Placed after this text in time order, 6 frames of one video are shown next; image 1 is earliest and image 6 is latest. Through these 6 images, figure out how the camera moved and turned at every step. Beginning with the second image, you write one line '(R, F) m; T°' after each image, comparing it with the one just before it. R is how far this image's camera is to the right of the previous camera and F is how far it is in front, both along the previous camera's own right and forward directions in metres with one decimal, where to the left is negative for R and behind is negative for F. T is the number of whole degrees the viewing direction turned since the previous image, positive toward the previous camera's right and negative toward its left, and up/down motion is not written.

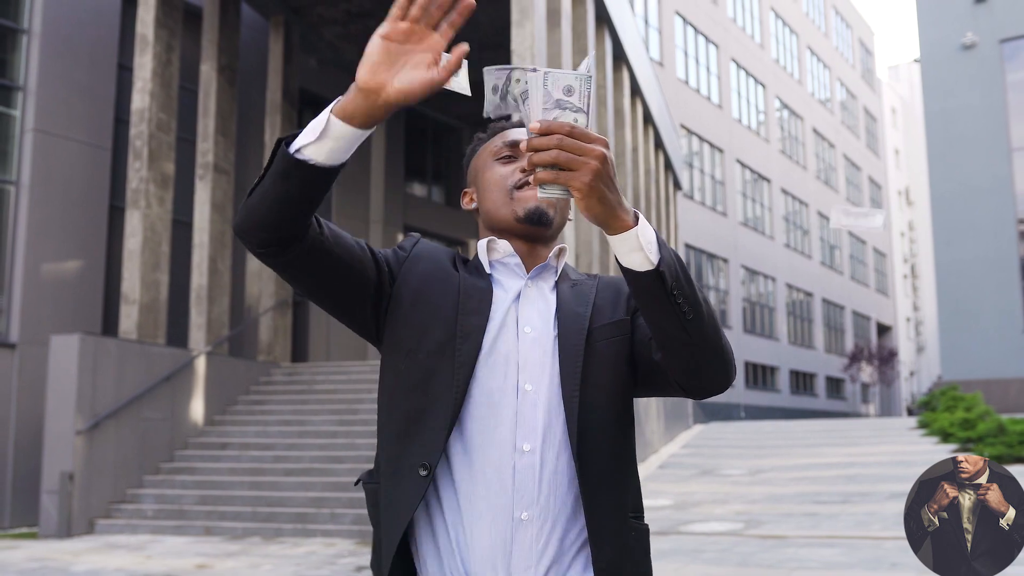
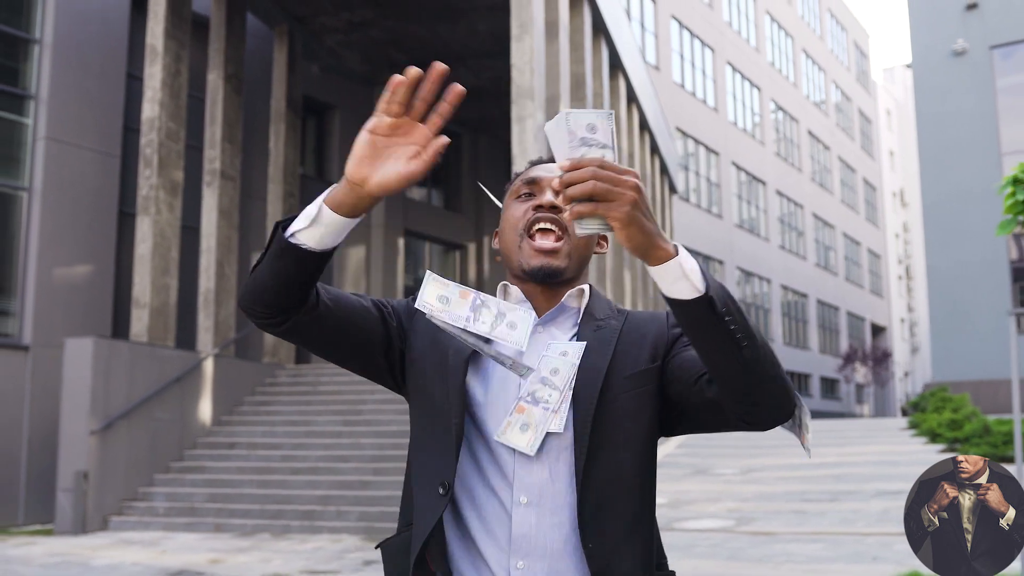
(0.0, -0.4) m; 0°
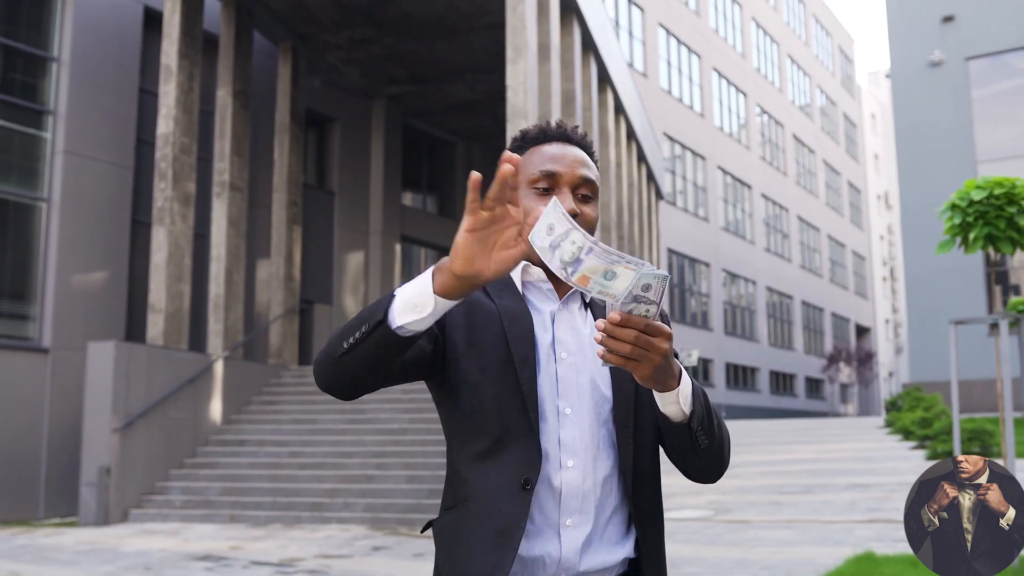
(-0.1, -0.8) m; +1°
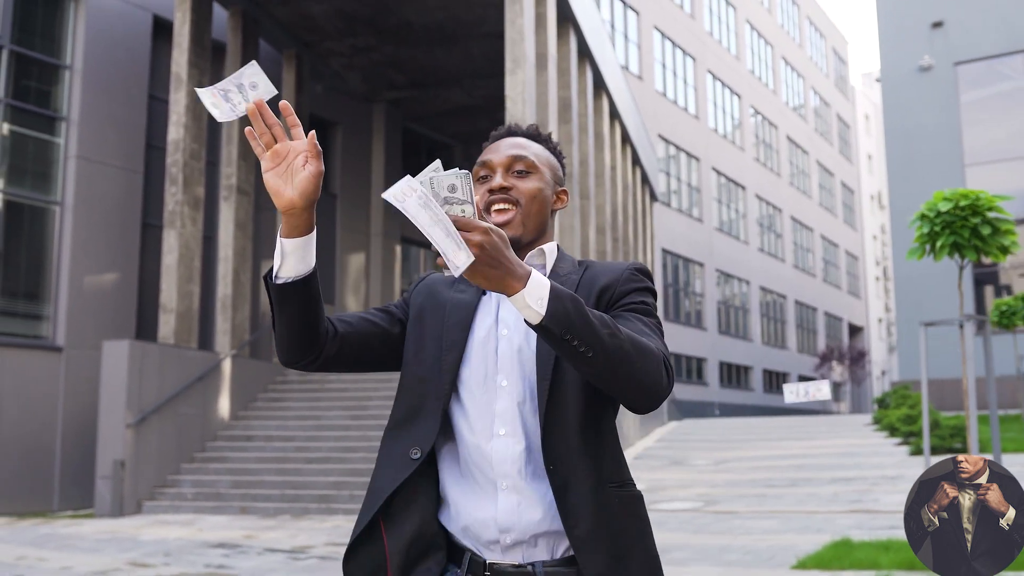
(0.0, -0.5) m; 0°
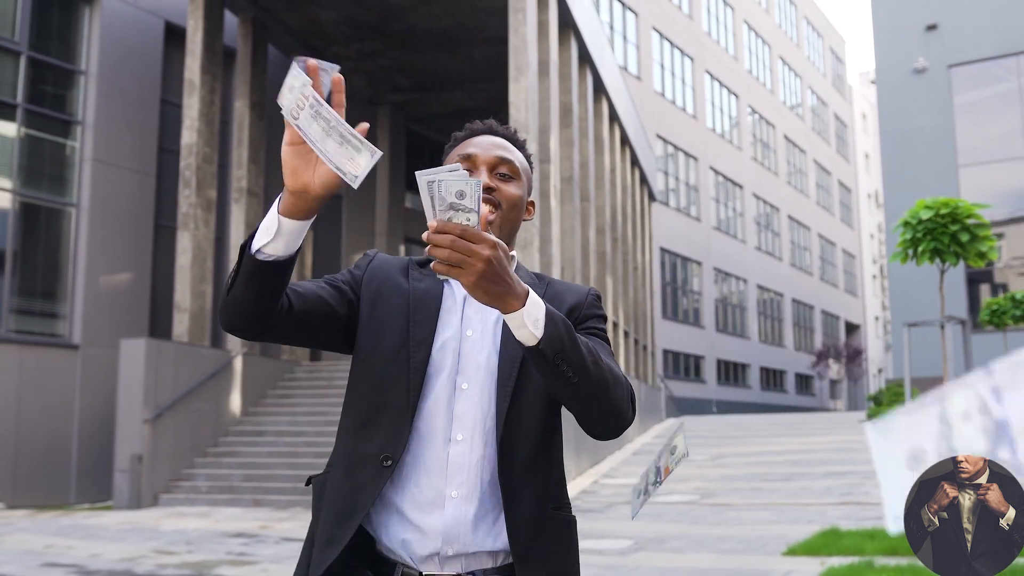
(-0.1, -0.5) m; 0°
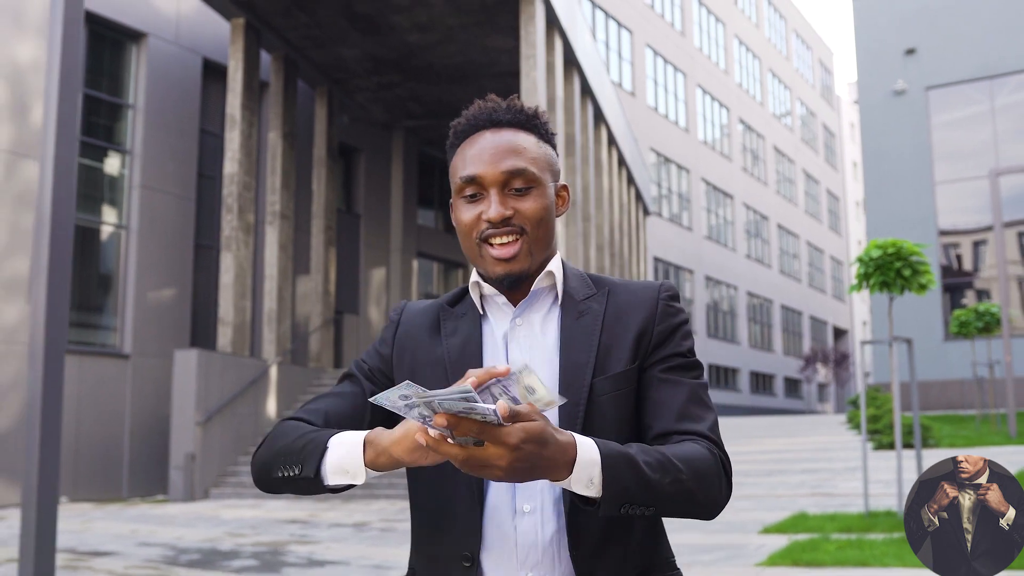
(-0.3, -1.6) m; 0°
